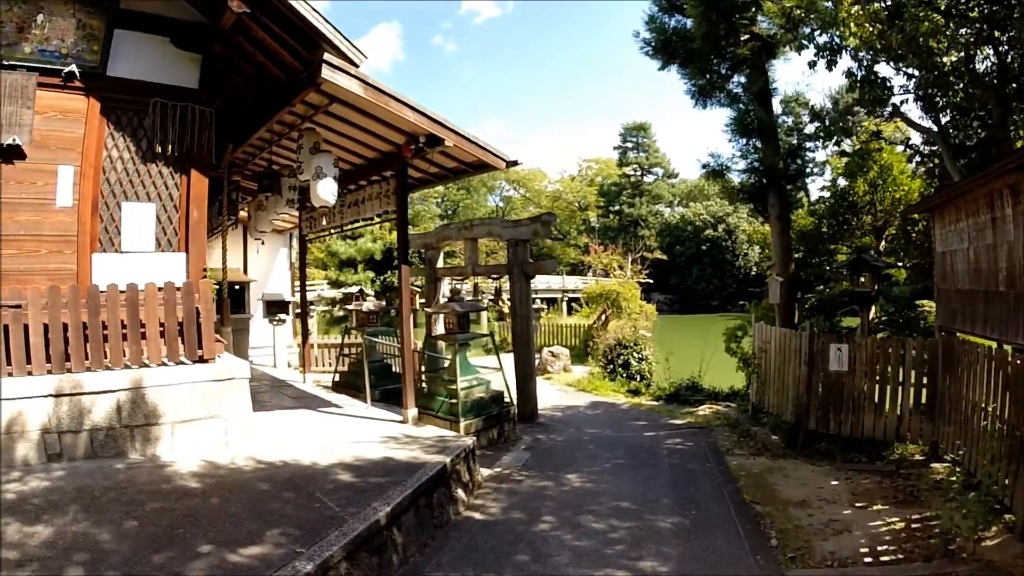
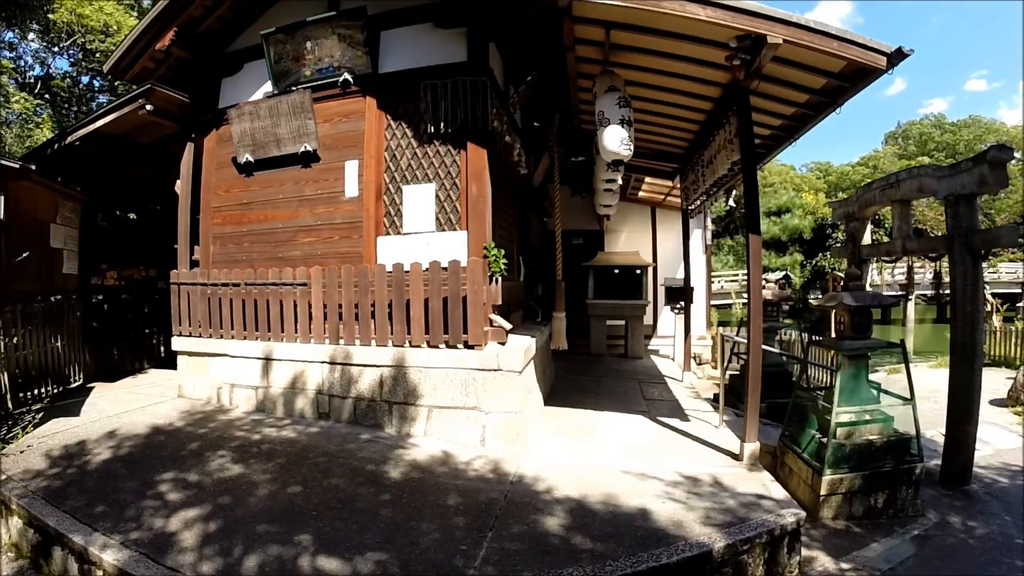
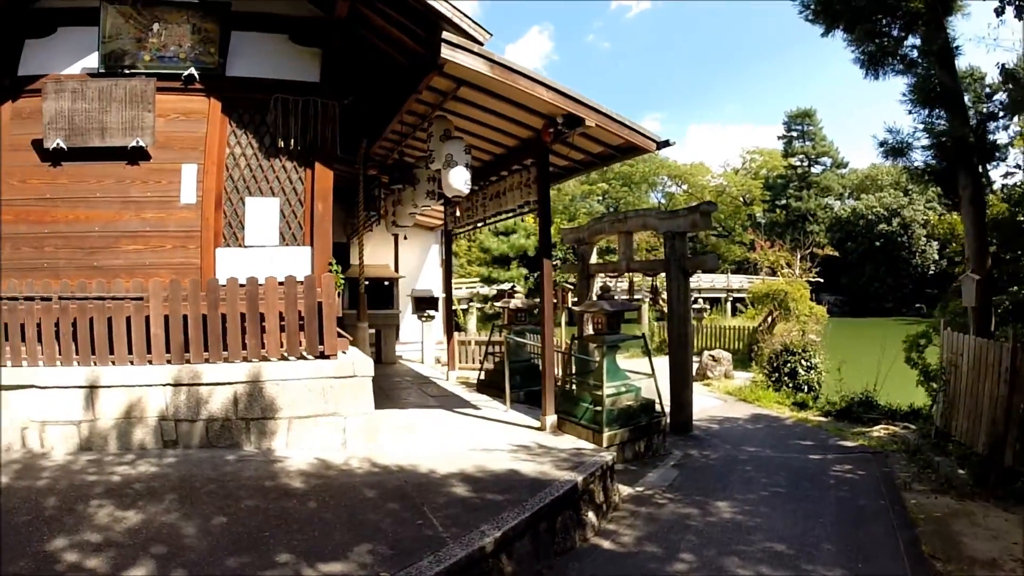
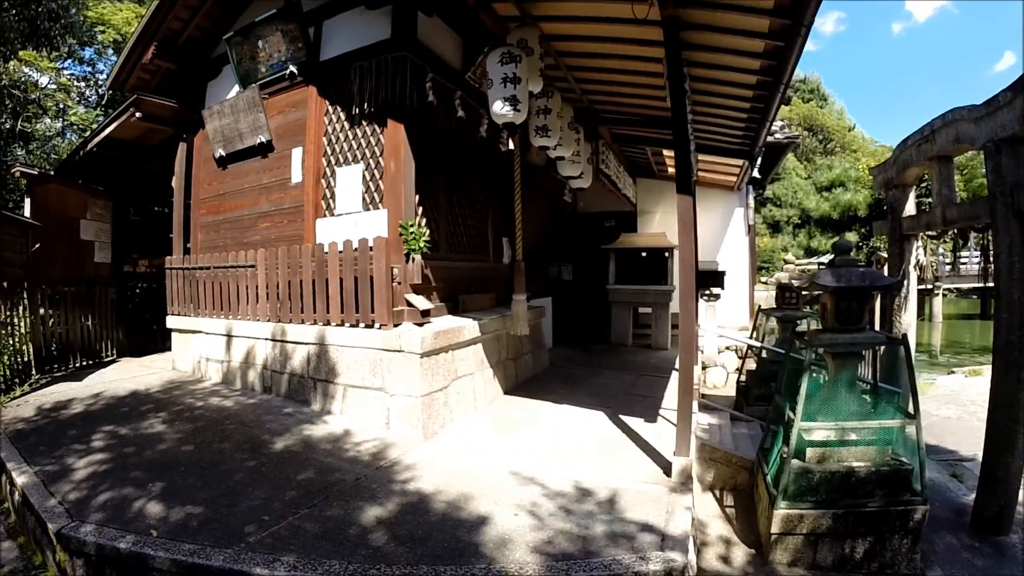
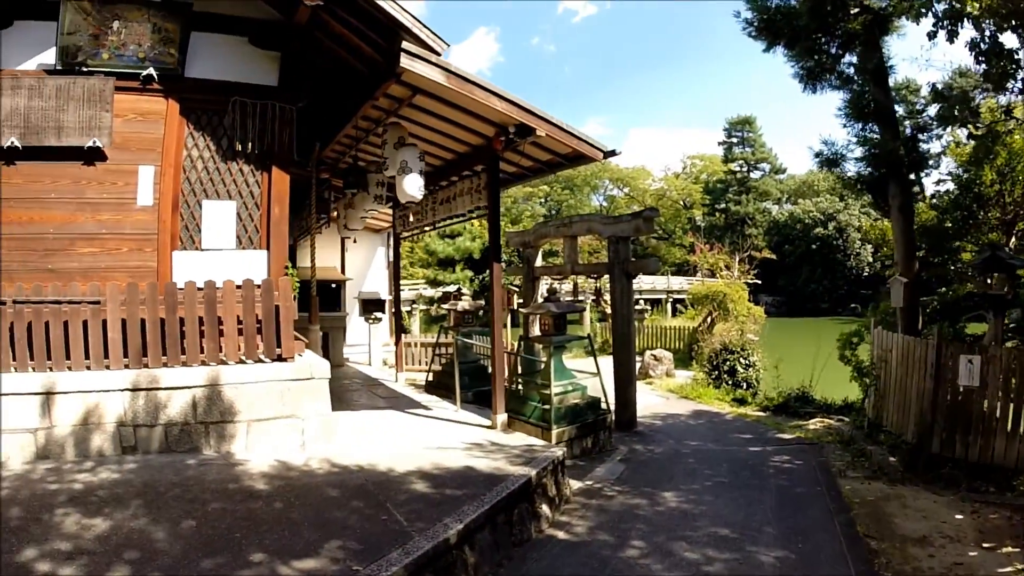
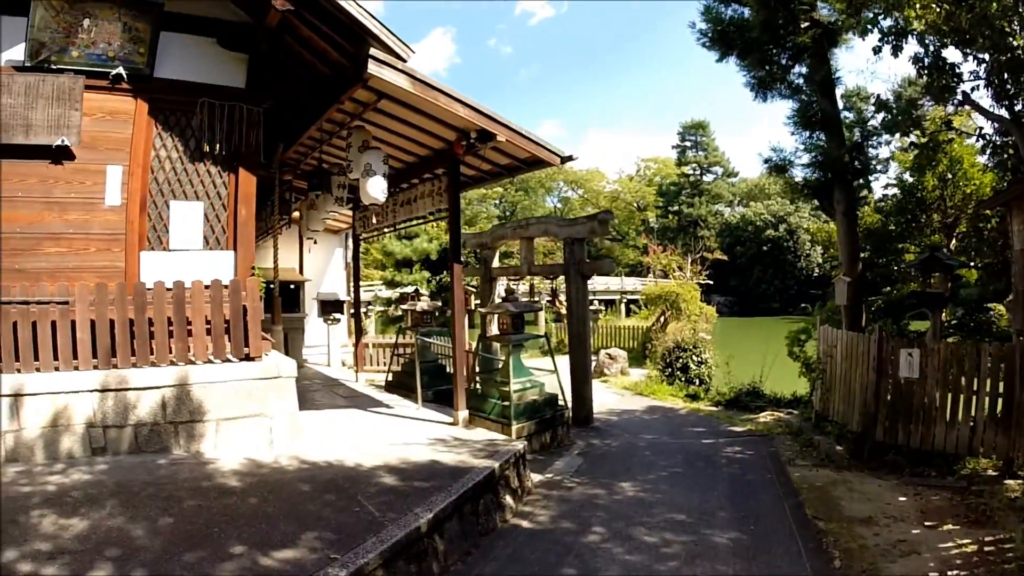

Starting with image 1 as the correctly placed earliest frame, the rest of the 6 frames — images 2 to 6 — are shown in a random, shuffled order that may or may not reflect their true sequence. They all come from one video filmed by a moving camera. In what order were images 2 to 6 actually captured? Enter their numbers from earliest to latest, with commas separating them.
6, 5, 3, 2, 4
